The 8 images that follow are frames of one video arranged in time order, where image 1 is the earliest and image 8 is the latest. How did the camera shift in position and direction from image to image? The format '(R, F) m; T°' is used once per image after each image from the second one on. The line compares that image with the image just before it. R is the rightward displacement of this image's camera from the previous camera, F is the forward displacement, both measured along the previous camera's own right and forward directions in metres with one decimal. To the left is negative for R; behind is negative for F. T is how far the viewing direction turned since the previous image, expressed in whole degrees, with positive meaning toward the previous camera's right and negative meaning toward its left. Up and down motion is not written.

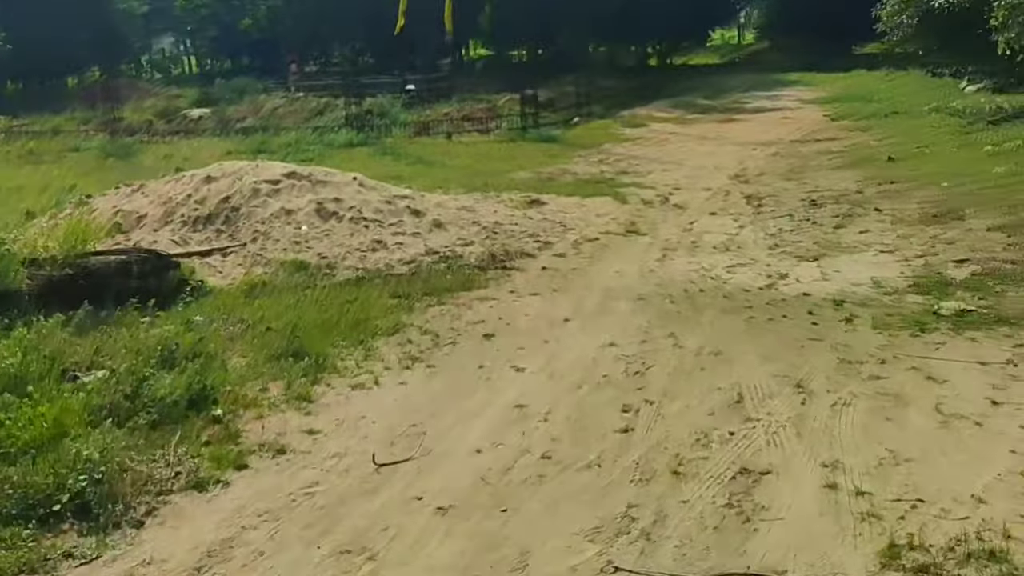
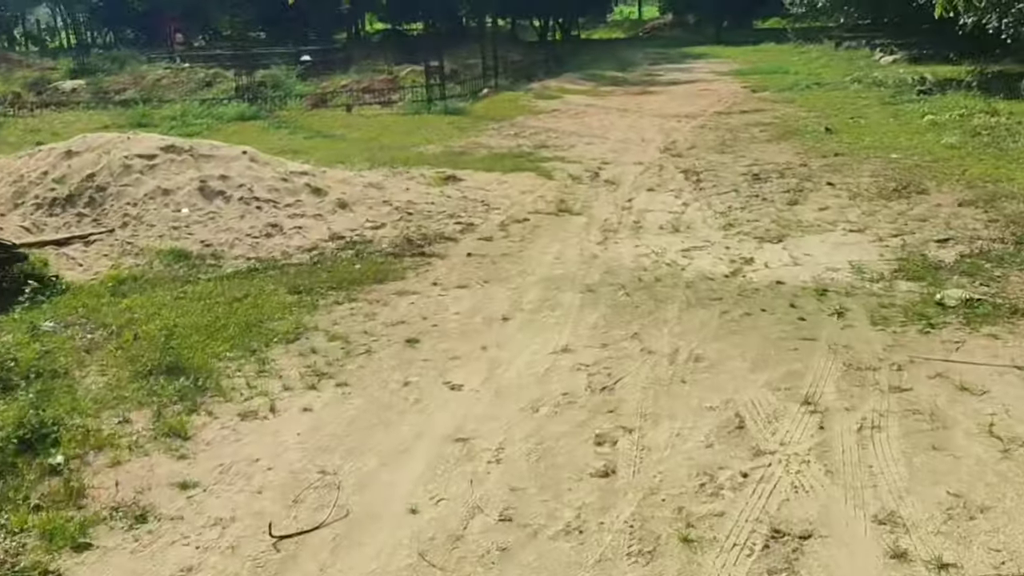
(-0.2, +1.5) m; +5°
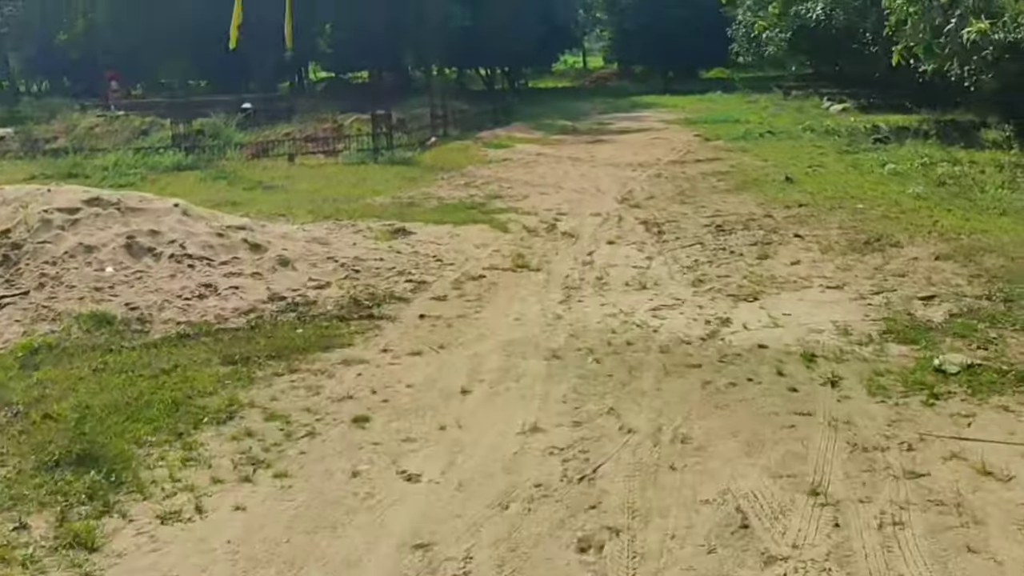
(-0.1, +0.7) m; +3°
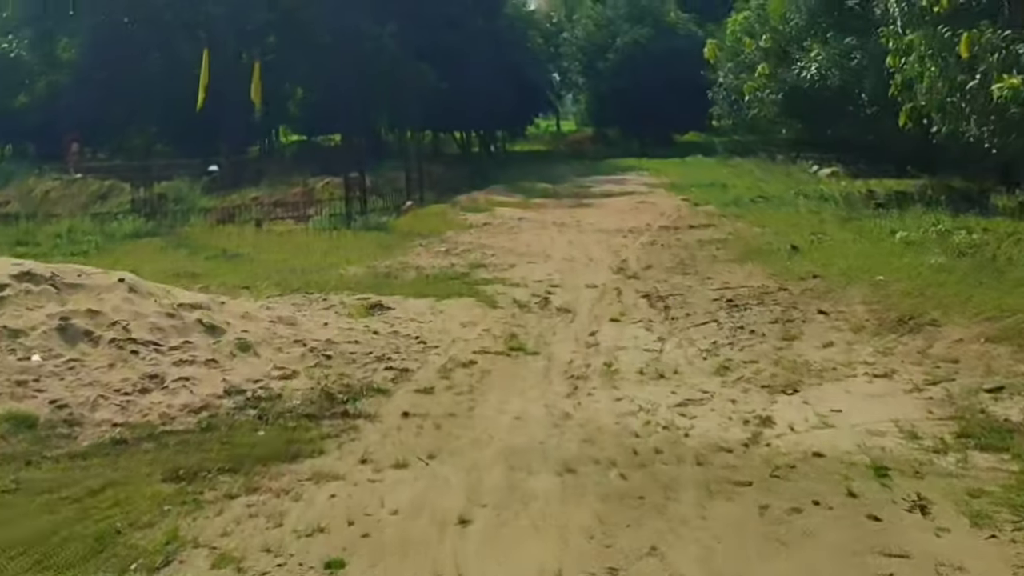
(-0.2, +1.2) m; +2°
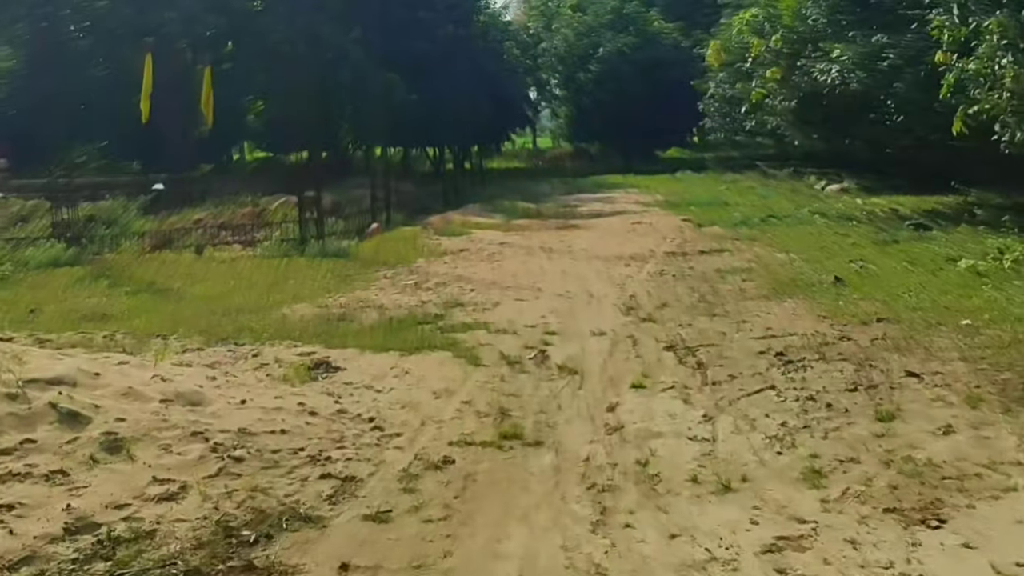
(-0.1, +2.5) m; +1°
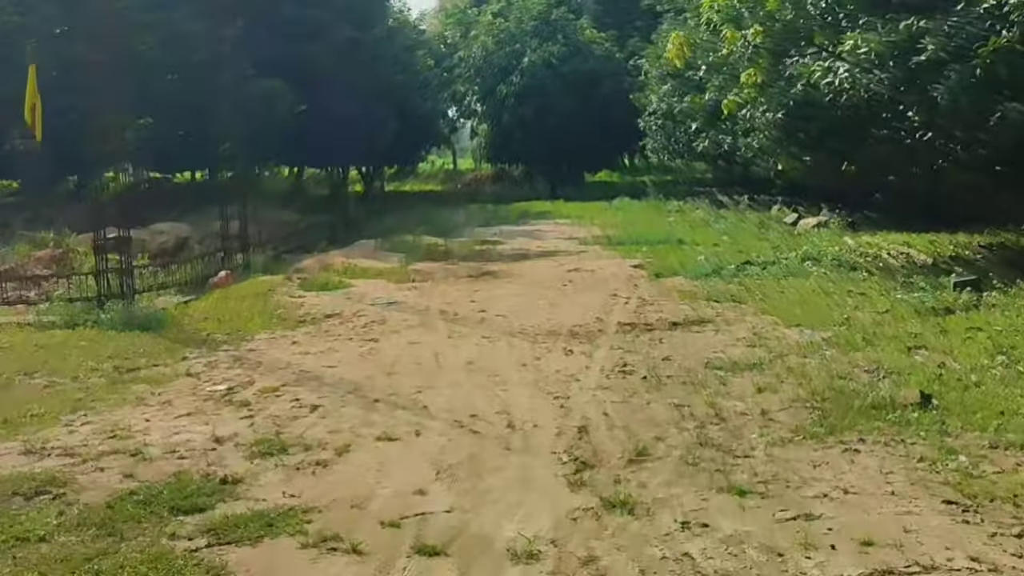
(+0.4, +4.8) m; +4°
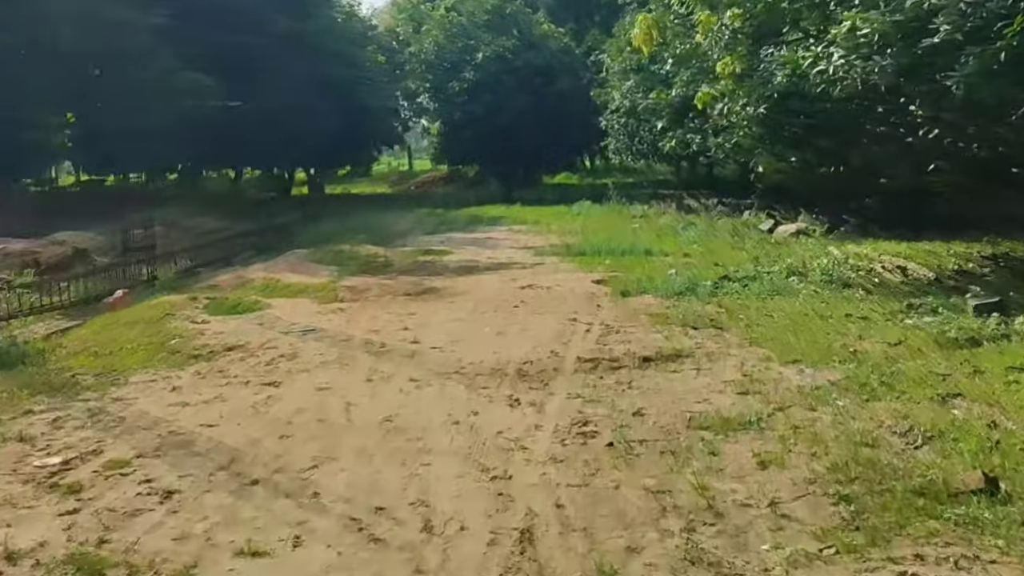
(+0.2, +1.9) m; +2°
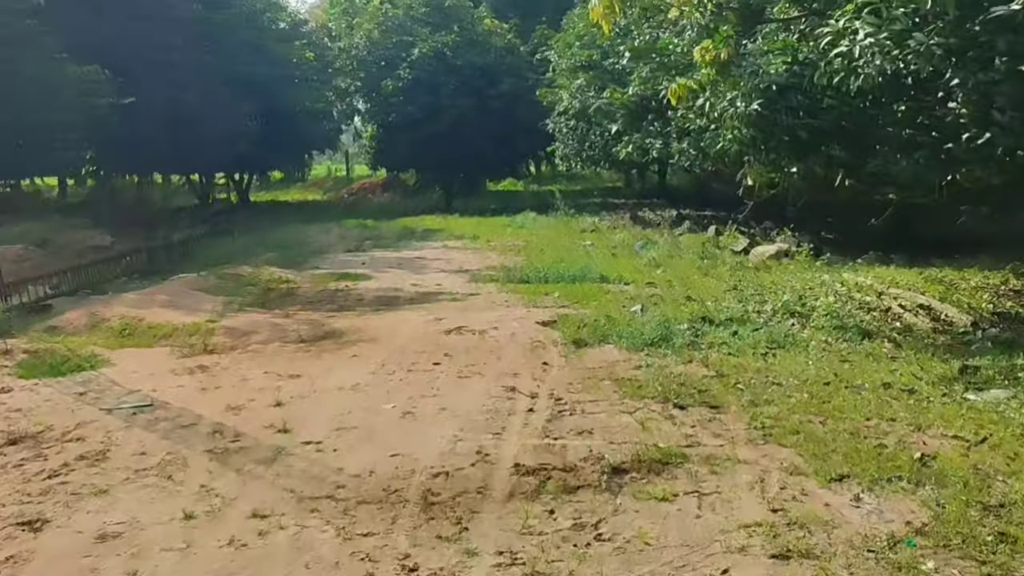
(+0.2, +2.9) m; +3°
